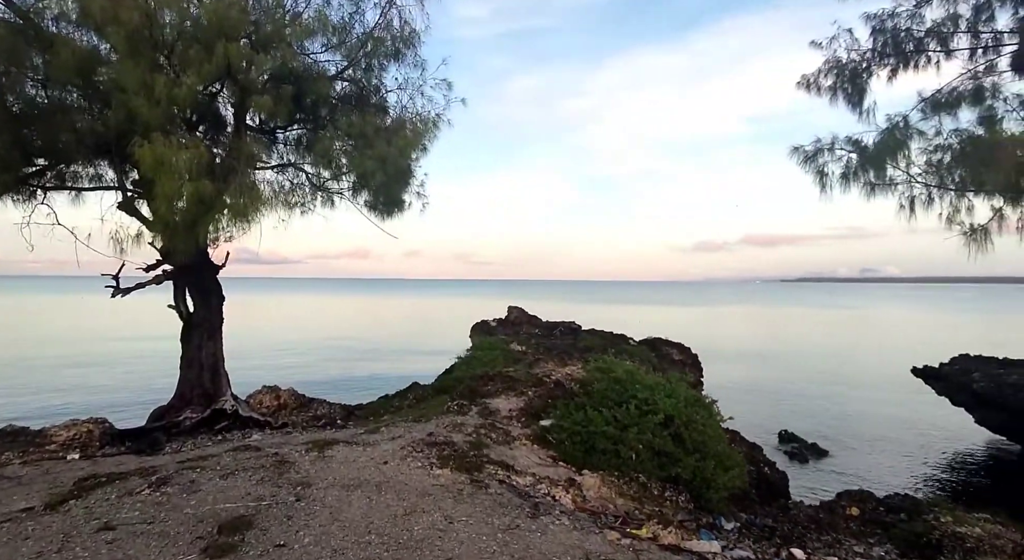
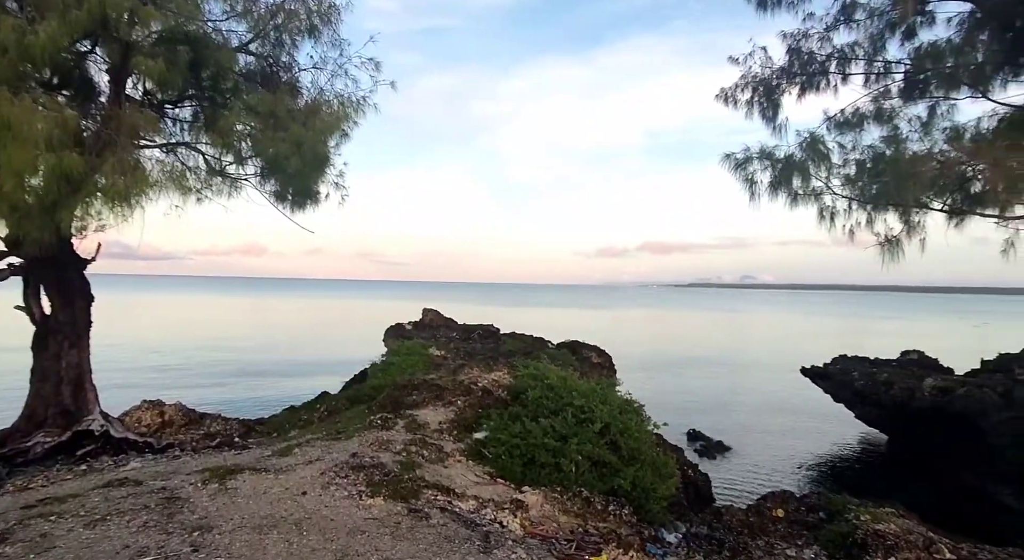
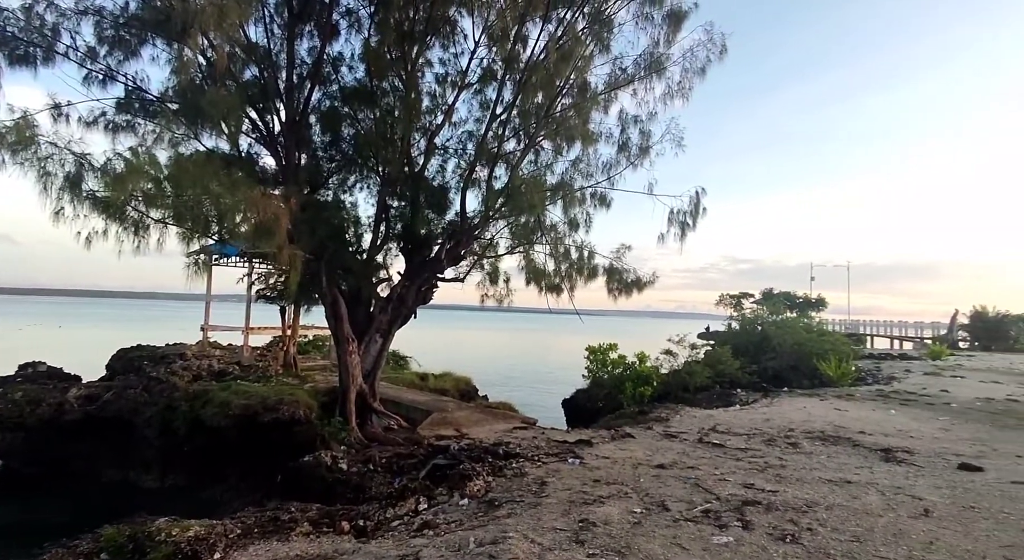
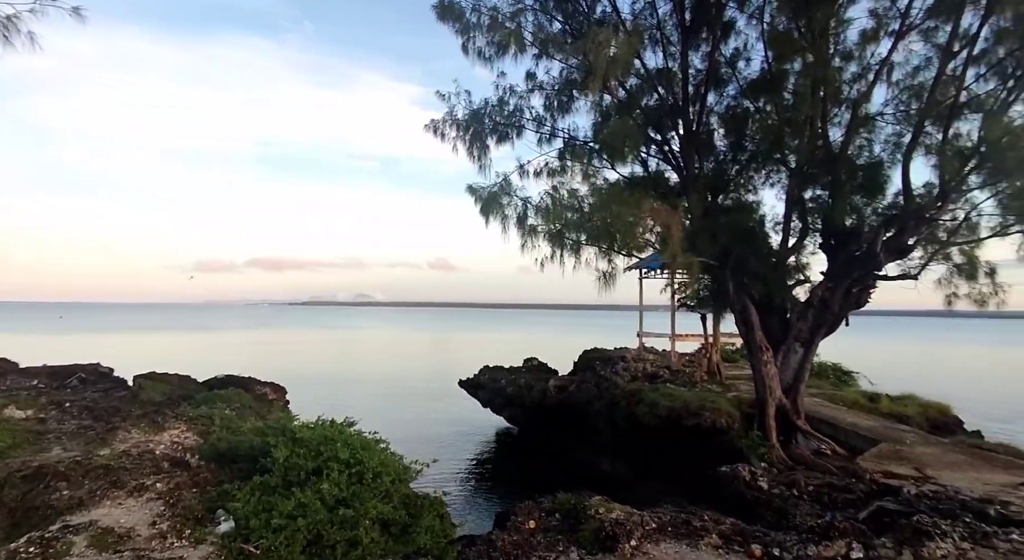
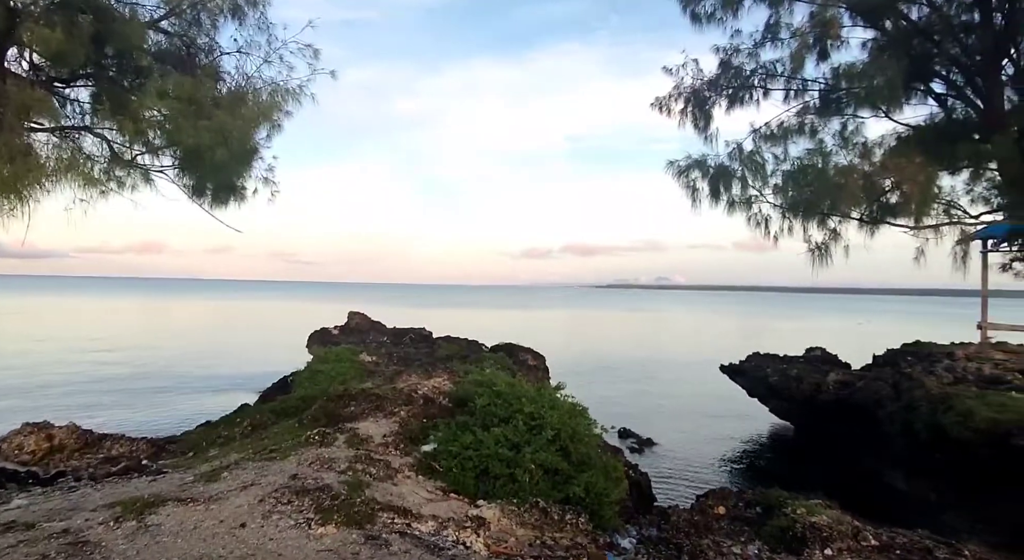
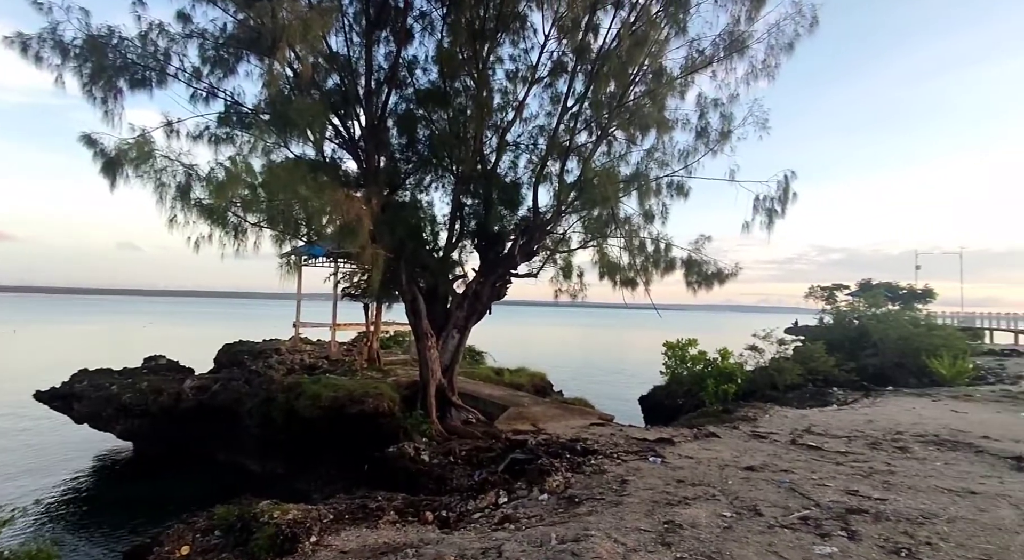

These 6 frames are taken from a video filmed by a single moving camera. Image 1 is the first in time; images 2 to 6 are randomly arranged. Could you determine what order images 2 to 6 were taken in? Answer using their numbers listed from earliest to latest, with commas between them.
2, 5, 4, 6, 3
